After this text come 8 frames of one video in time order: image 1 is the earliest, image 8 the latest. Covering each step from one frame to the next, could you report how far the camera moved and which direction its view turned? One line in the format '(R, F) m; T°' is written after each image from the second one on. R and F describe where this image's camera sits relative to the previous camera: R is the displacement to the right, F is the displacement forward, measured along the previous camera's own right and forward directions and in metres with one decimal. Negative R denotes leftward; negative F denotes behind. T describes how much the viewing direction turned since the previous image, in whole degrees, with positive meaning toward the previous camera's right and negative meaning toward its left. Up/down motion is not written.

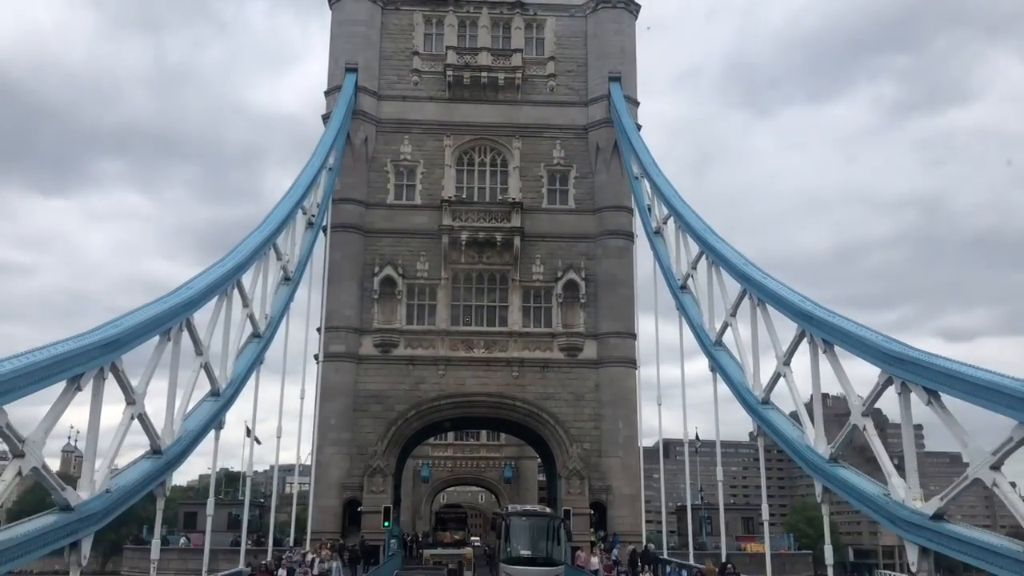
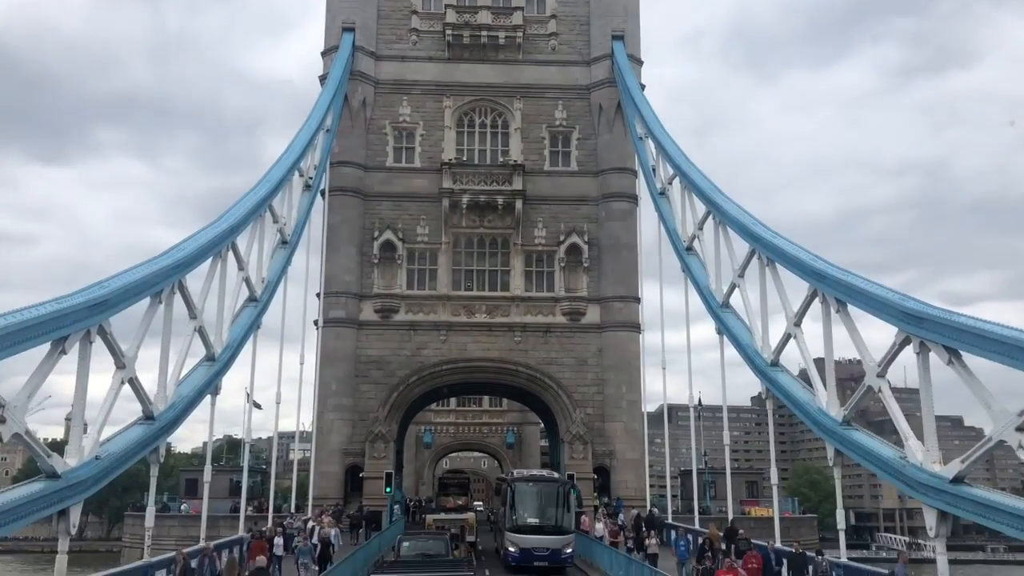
(0.0, +0.5) m; 0°
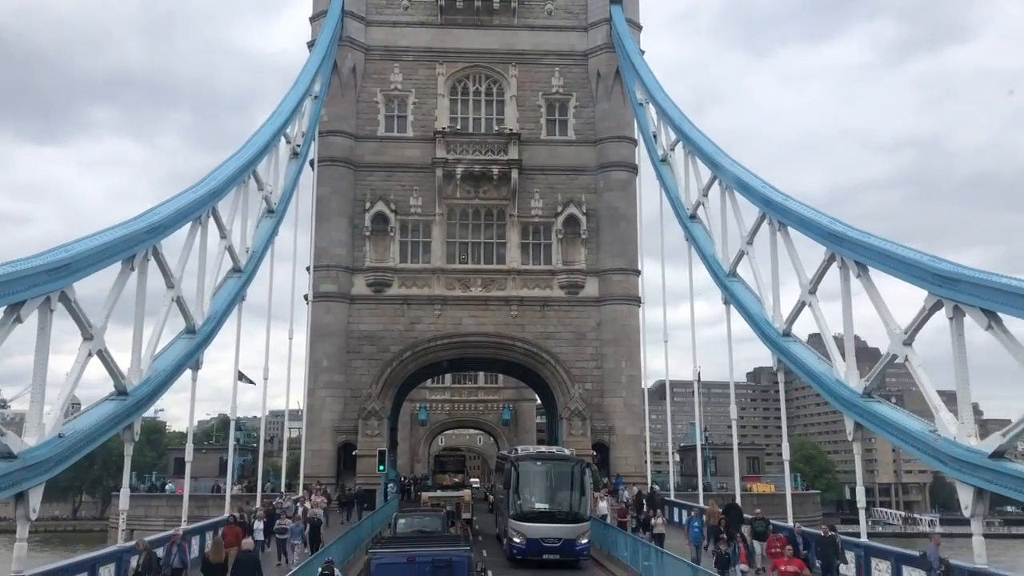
(-0.1, +1.0) m; 0°
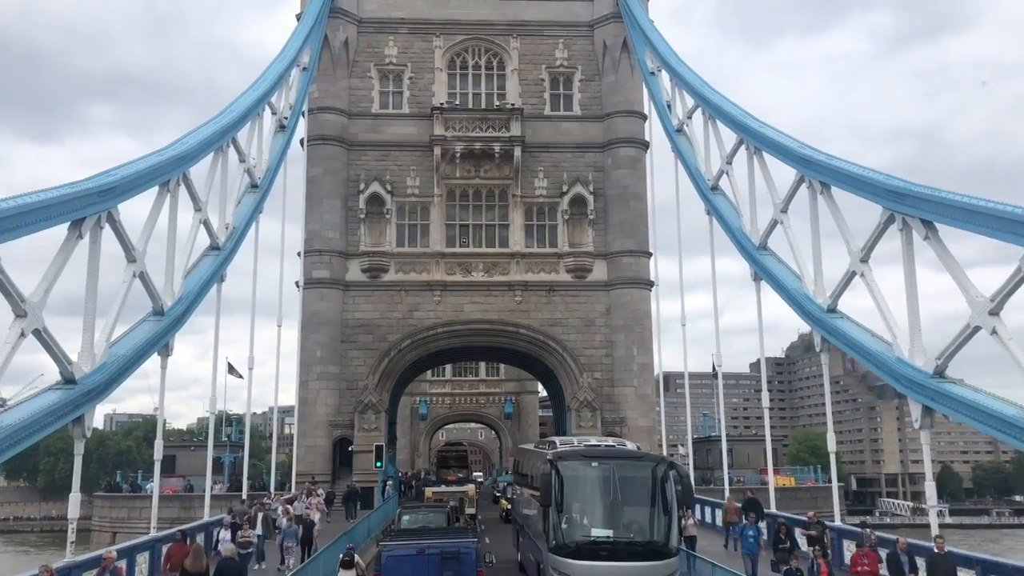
(-0.2, +2.0) m; 0°
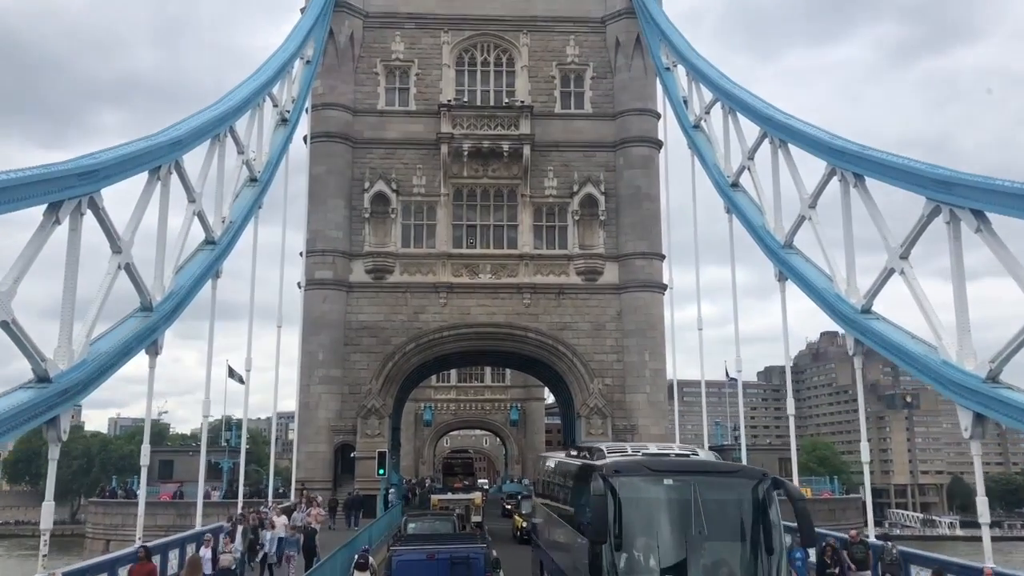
(-0.1, +1.0) m; 0°
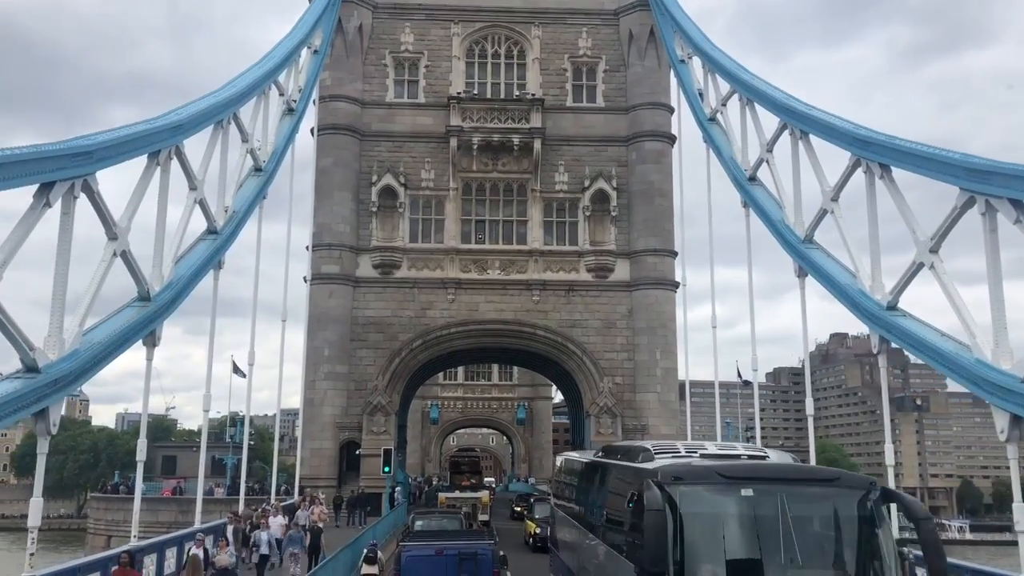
(-0.1, +0.5) m; 0°
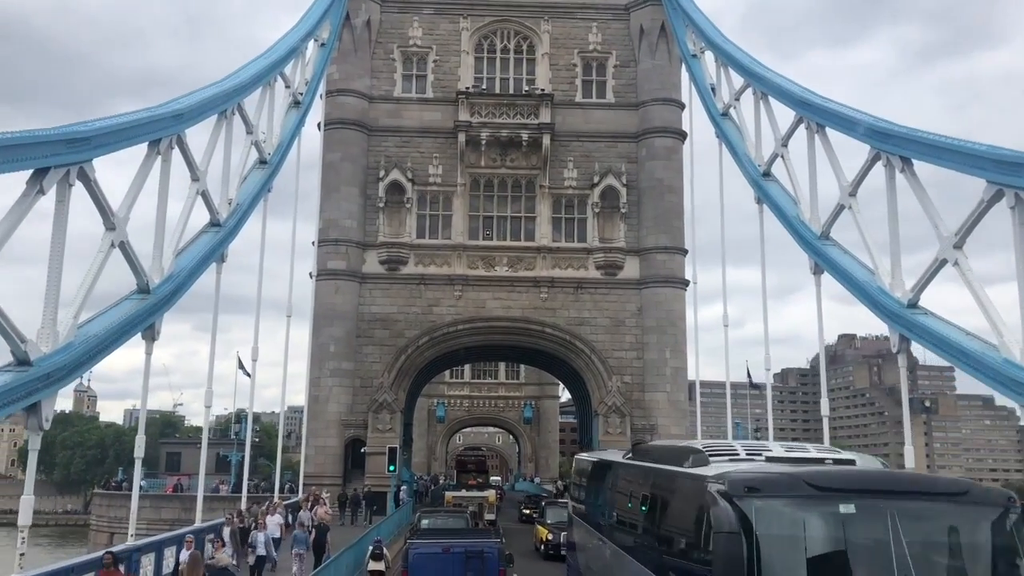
(0.0, +0.4) m; 0°
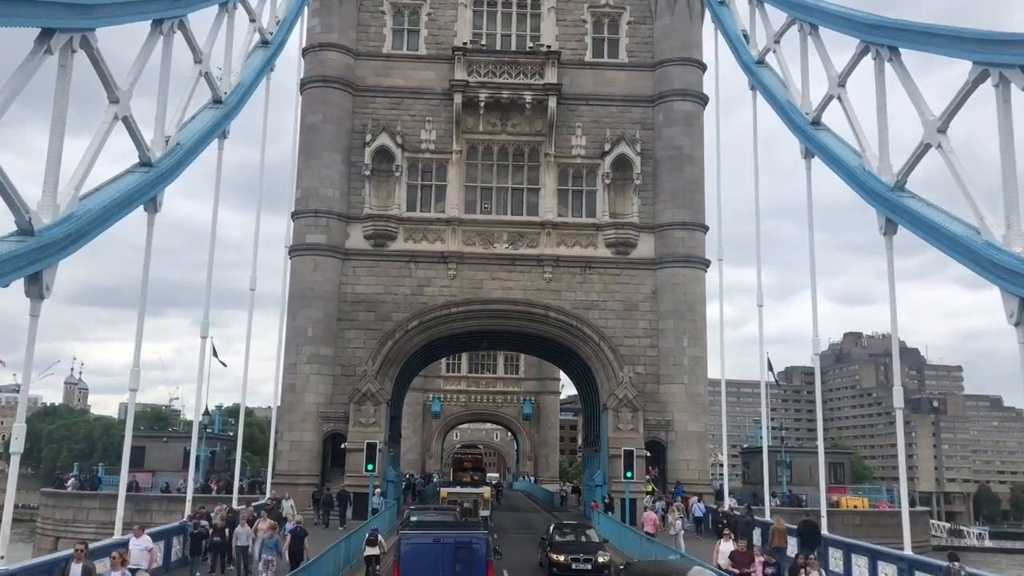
(0.0, +3.2) m; 0°
